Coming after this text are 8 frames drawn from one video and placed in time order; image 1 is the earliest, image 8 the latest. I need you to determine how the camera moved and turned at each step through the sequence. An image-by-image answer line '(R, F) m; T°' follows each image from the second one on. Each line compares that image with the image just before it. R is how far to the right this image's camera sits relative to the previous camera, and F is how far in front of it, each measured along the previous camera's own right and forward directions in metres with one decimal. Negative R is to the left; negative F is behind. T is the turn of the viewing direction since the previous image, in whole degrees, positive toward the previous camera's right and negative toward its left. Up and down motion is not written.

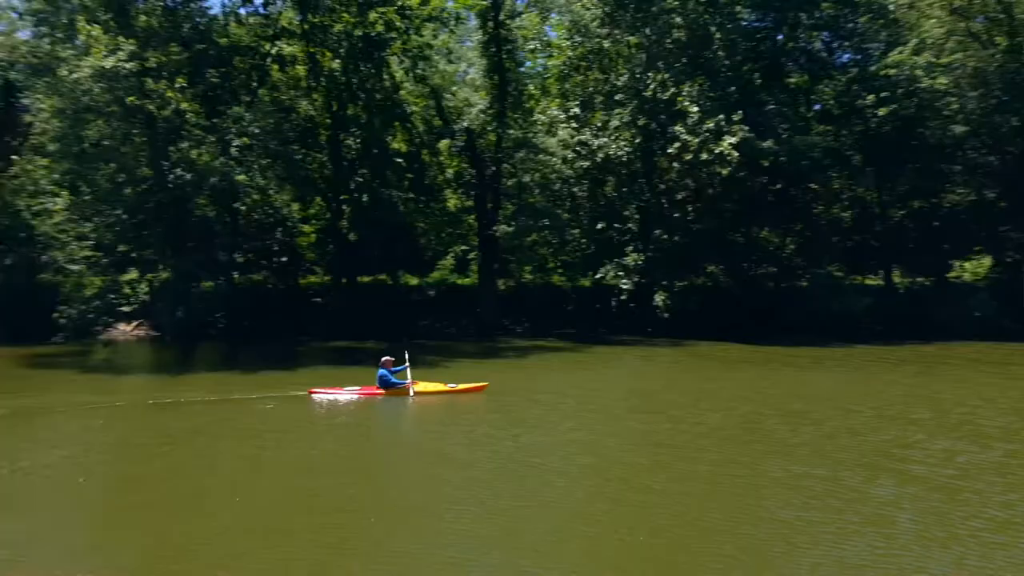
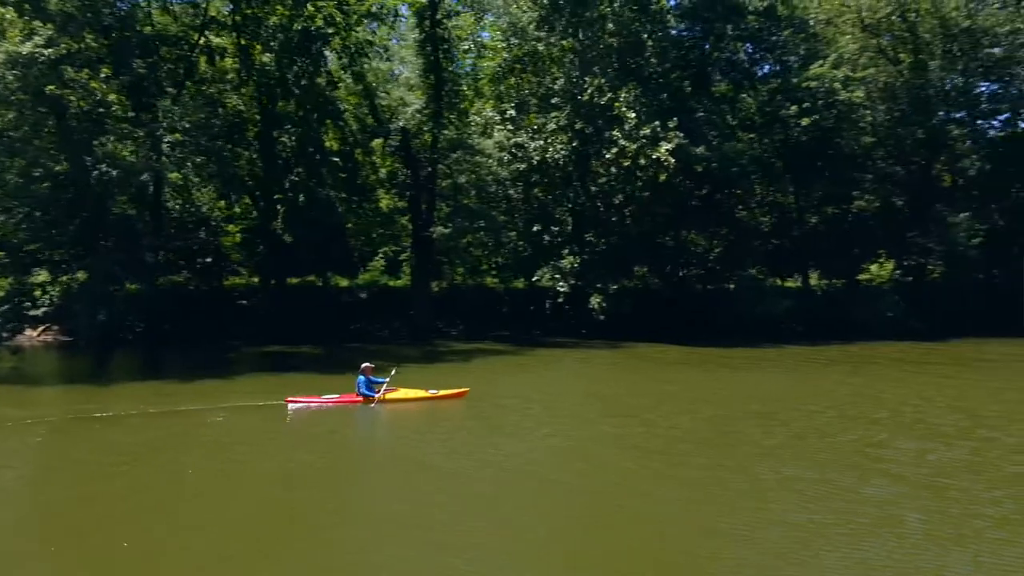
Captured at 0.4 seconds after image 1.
(-1.1, +0.3) m; +7°
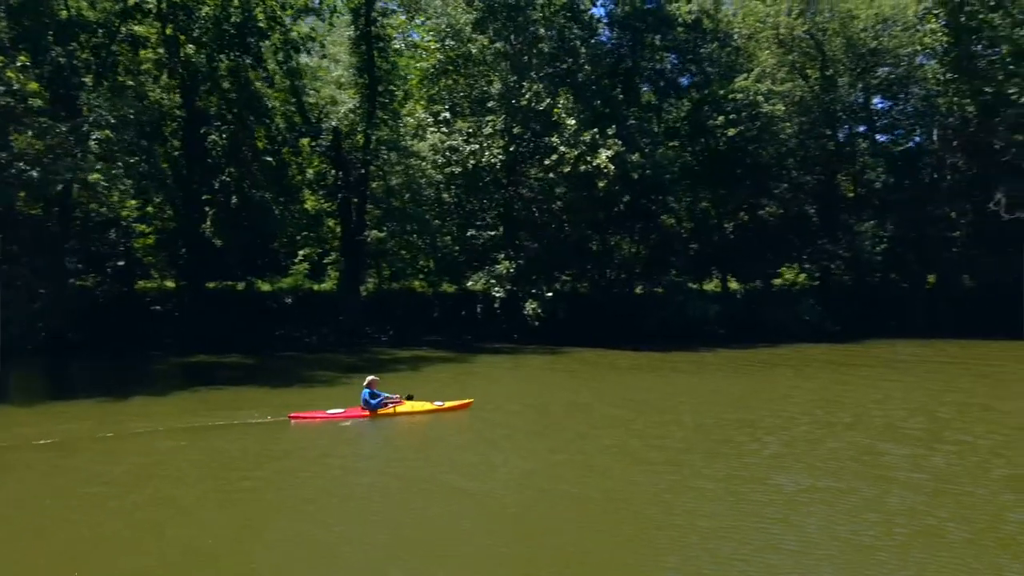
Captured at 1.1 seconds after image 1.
(-1.8, +0.4) m; +8°
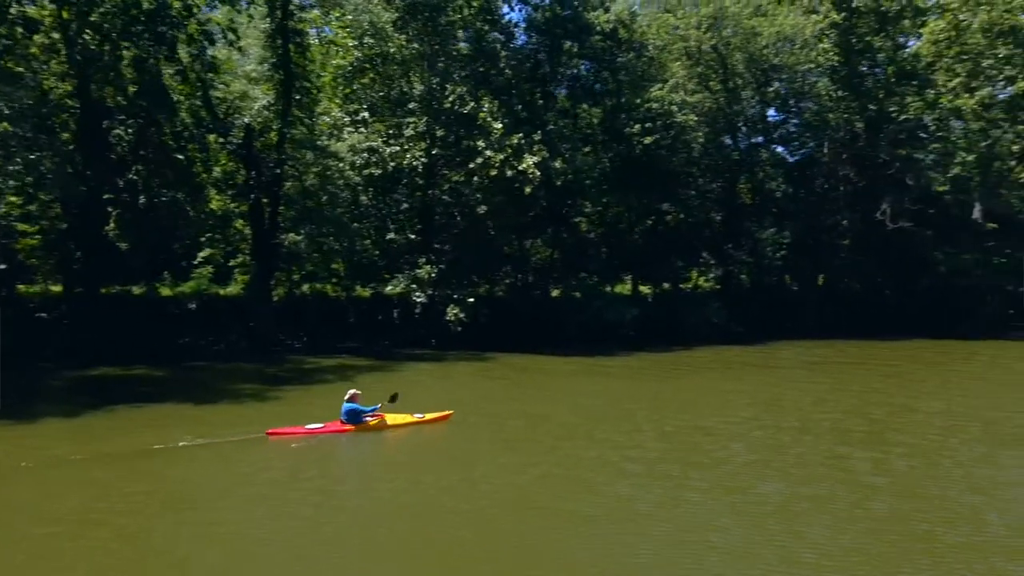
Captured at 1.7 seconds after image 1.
(-1.5, +0.4) m; +8°
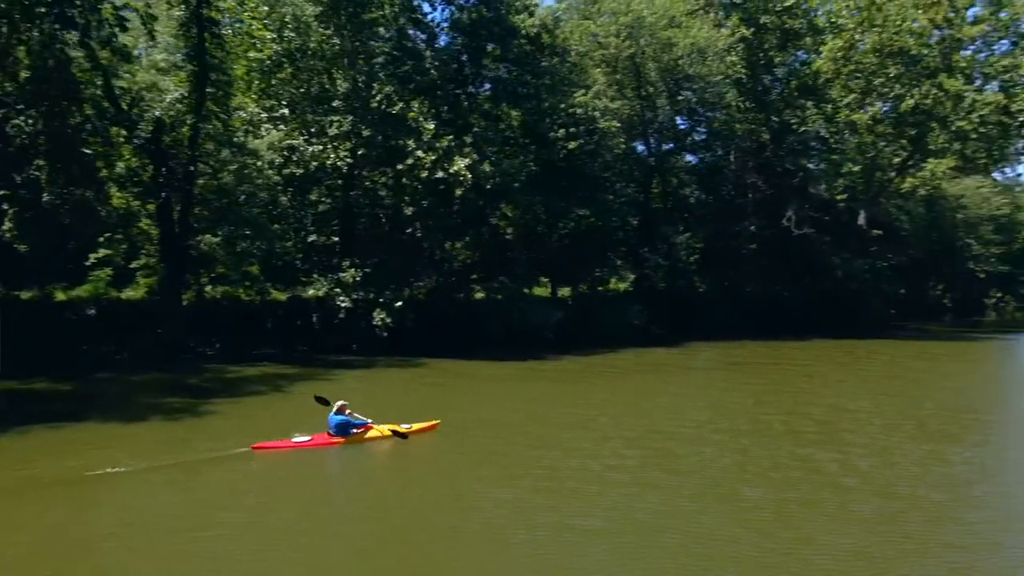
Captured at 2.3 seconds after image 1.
(-1.5, +0.3) m; +8°
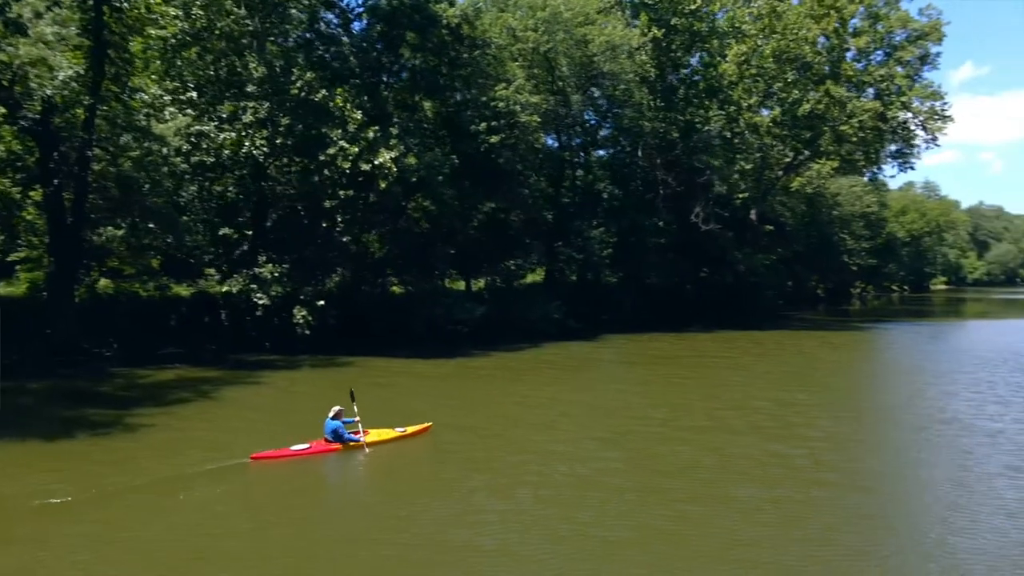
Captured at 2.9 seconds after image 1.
(-1.8, +0.5) m; +9°
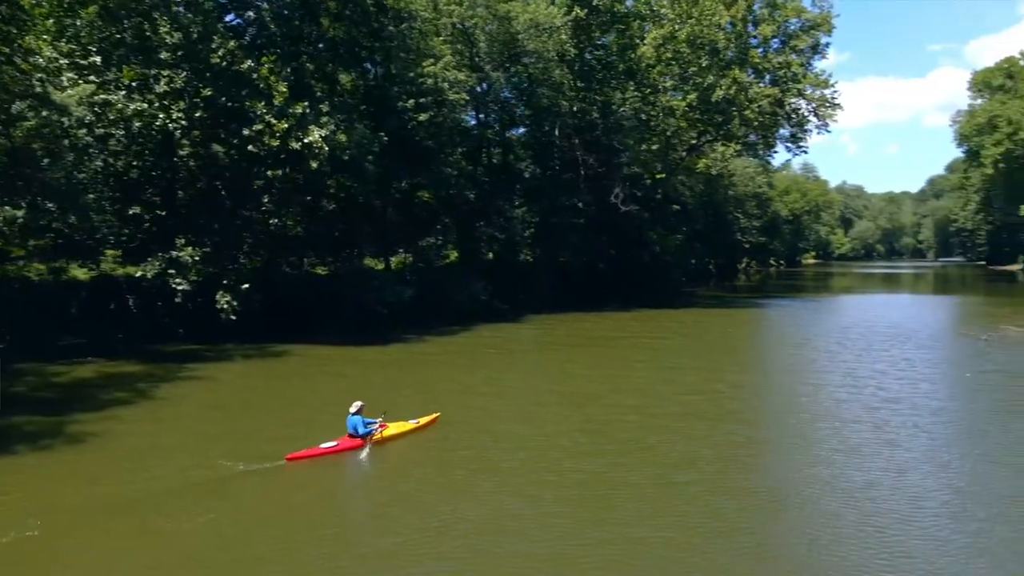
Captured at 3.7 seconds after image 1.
(-2.1, +0.5) m; +9°
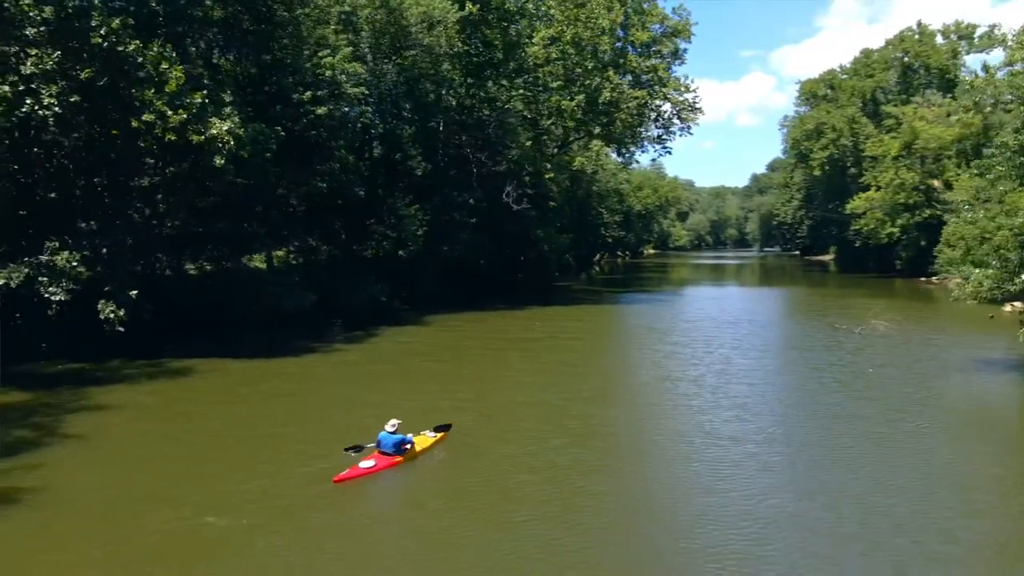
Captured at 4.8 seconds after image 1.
(-3.1, +0.9) m; +12°
